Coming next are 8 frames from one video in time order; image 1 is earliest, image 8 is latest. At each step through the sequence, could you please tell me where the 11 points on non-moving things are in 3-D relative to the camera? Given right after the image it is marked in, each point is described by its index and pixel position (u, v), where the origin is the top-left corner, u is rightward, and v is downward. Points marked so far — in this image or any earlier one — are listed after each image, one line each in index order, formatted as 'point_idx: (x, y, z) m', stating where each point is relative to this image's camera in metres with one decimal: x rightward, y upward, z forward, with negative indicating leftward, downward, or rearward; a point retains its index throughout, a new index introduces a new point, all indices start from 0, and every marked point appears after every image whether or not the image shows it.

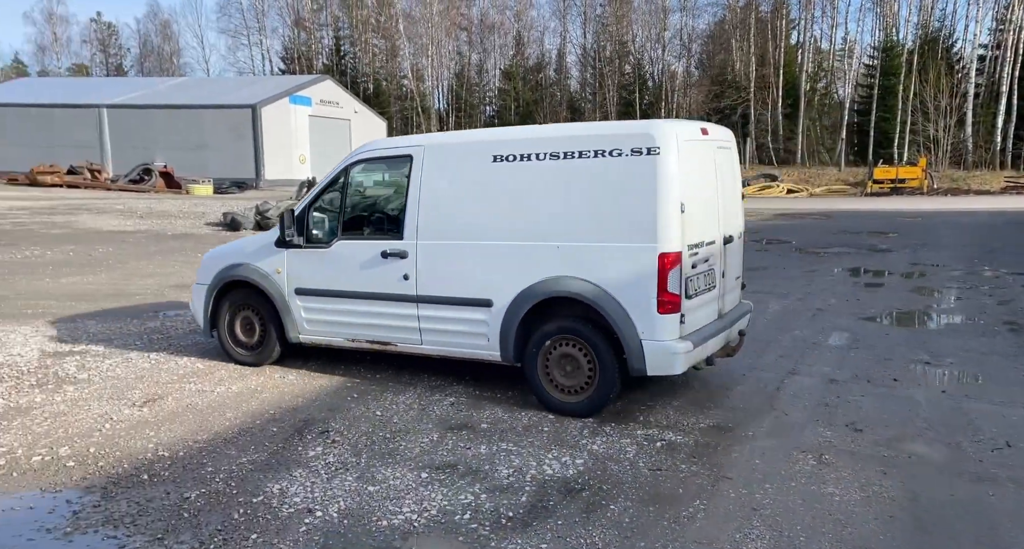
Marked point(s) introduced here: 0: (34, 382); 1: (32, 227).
0: (-3.5, -0.8, +5.6) m
1: (-11.6, +1.2, +18.5) m
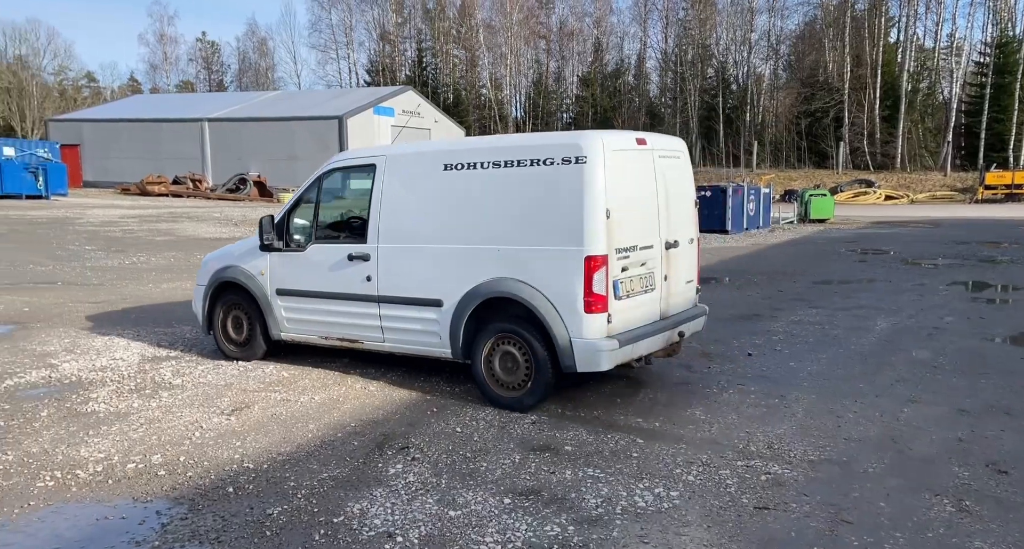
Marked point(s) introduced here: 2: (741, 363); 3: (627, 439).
0: (-2.9, -0.9, +5.8) m
1: (-9.6, +1.0, +19.4) m
2: (+1.6, -0.6, +5.3) m
3: (+0.6, -0.8, +3.8) m
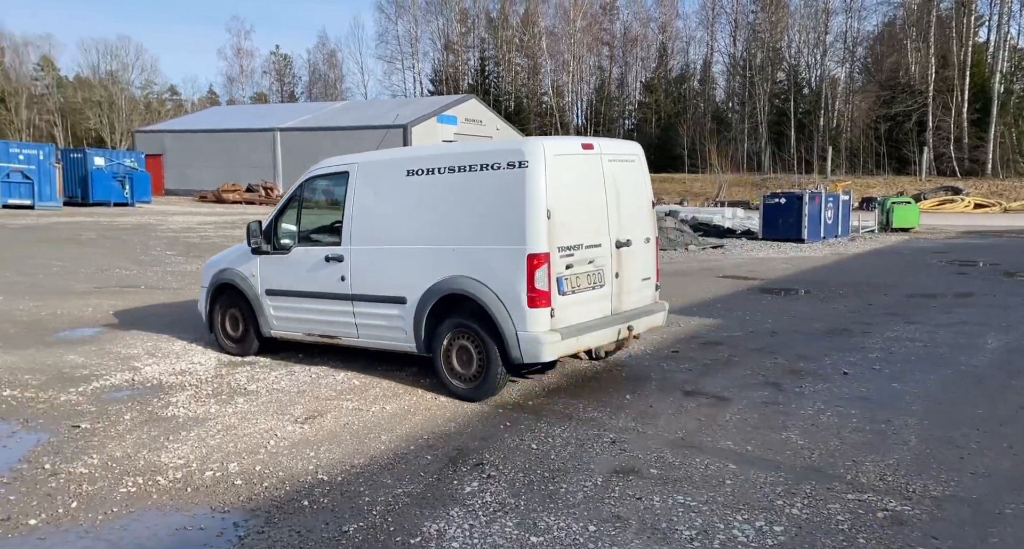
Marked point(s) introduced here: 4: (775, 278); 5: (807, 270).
0: (-2.3, -0.9, +5.9) m
1: (-7.8, +0.9, +20.0) m
2: (+2.1, -0.7, +5.0) m
3: (+1.0, -0.9, +3.6) m
4: (+3.9, -0.1, +11.4) m
5: (+4.8, 0.0, +12.6) m
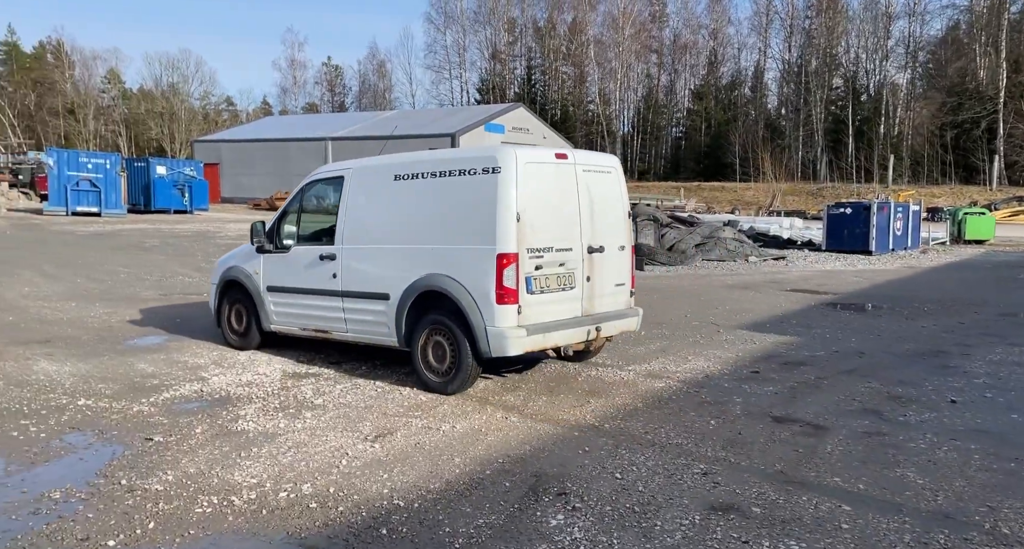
0: (-1.8, -1.0, +5.8) m
1: (-6.3, +0.7, +20.3) m
2: (+2.6, -0.8, +4.7) m
3: (+1.4, -1.0, +3.4) m
4: (+4.8, -0.3, +11.0) m
5: (+5.7, -0.2, +12.1) m
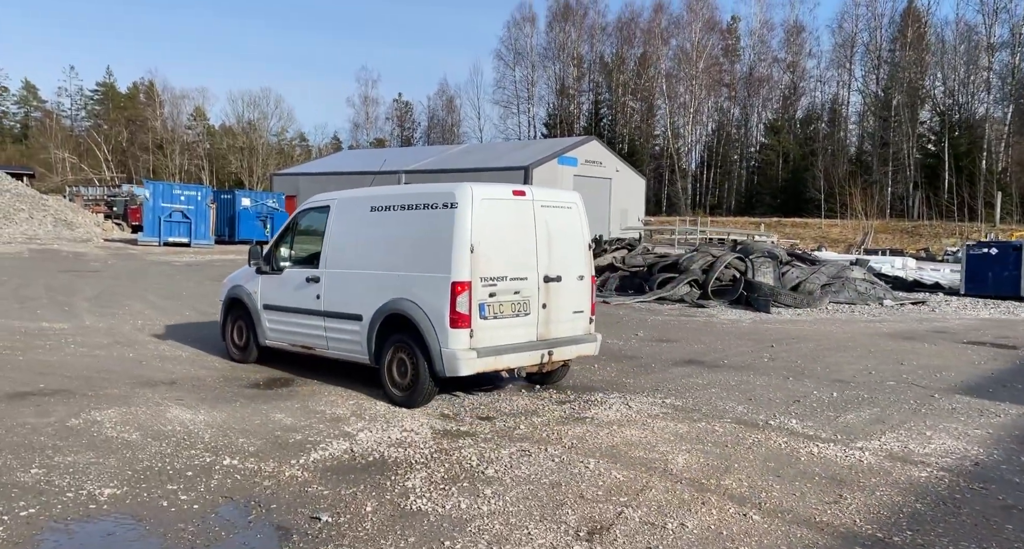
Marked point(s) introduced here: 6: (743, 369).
0: (-0.4, -1.3, +5.1) m
1: (-3.5, -0.2, +19.9) m
2: (+3.8, -1.2, +3.5) m
3: (+2.5, -1.3, +2.3) m
4: (+6.7, -0.9, +9.5) m
5: (+7.7, -0.9, +10.5) m
6: (+2.7, -1.1, +8.8) m
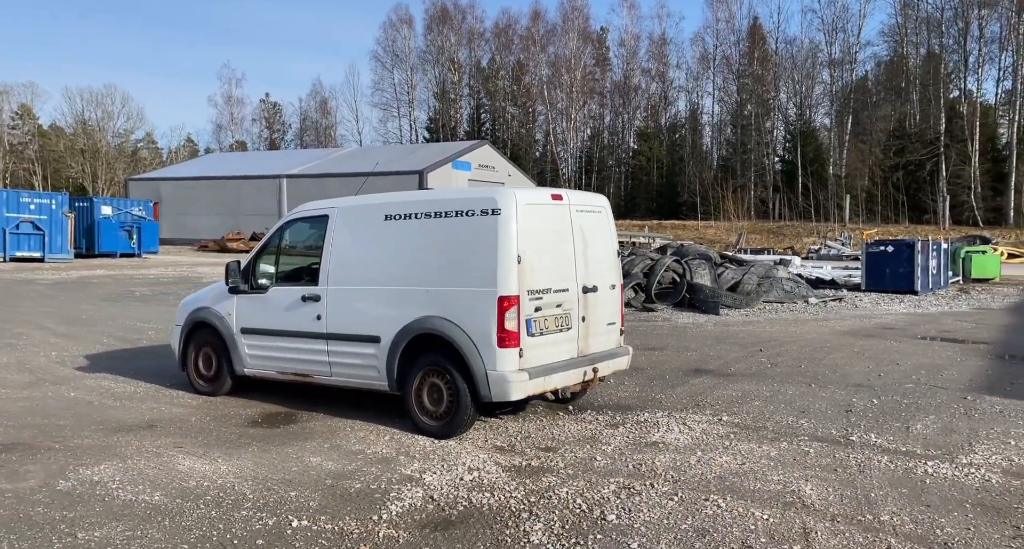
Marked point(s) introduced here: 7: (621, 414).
0: (+0.3, -1.5, +4.5) m
1: (-5.0, -0.5, +18.8) m
2: (+4.8, -1.2, +3.6) m
3: (+3.6, -1.3, +2.2) m
4: (+6.7, -0.9, +10.0) m
5: (+7.5, -0.9, +11.2) m
6: (+2.8, -1.2, +8.7) m
7: (+1.0, -1.3, +7.1) m
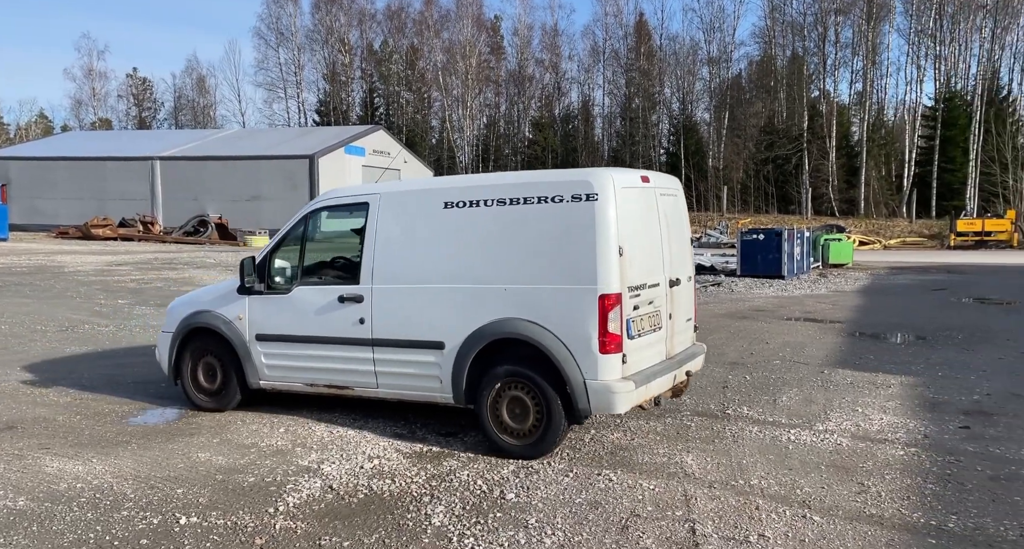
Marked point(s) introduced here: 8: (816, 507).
0: (-0.3, -1.4, +4.7) m
1: (-7.5, -0.3, +18.1) m
2: (+4.3, -1.1, +4.4) m
3: (+3.3, -1.3, +2.9) m
4: (+5.2, -0.7, +11.0) m
5: (+5.9, -0.7, +12.3) m
6: (+1.6, -1.0, +9.2) m
7: (0.0, -1.2, +7.4) m
8: (+1.7, -1.3, +4.4) m
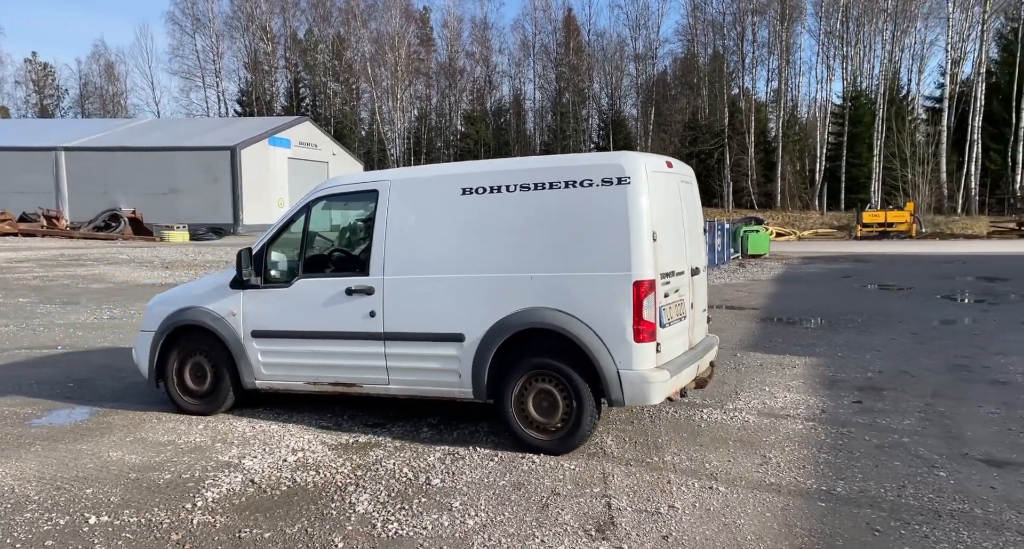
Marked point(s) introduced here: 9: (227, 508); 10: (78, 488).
0: (-0.7, -1.3, +4.8) m
1: (-9.1, -0.2, +17.5) m
2: (+3.8, -1.0, +4.8) m
3: (+3.0, -1.2, +3.2) m
4: (+4.2, -0.6, +11.5) m
5: (+4.8, -0.5, +12.8) m
6: (+0.8, -0.9, +9.4) m
7: (-0.6, -1.1, +7.5) m
8: (+1.3, -1.2, +4.6) m
9: (-1.8, -1.4, +4.8) m
10: (-2.8, -1.4, +5.1) m
